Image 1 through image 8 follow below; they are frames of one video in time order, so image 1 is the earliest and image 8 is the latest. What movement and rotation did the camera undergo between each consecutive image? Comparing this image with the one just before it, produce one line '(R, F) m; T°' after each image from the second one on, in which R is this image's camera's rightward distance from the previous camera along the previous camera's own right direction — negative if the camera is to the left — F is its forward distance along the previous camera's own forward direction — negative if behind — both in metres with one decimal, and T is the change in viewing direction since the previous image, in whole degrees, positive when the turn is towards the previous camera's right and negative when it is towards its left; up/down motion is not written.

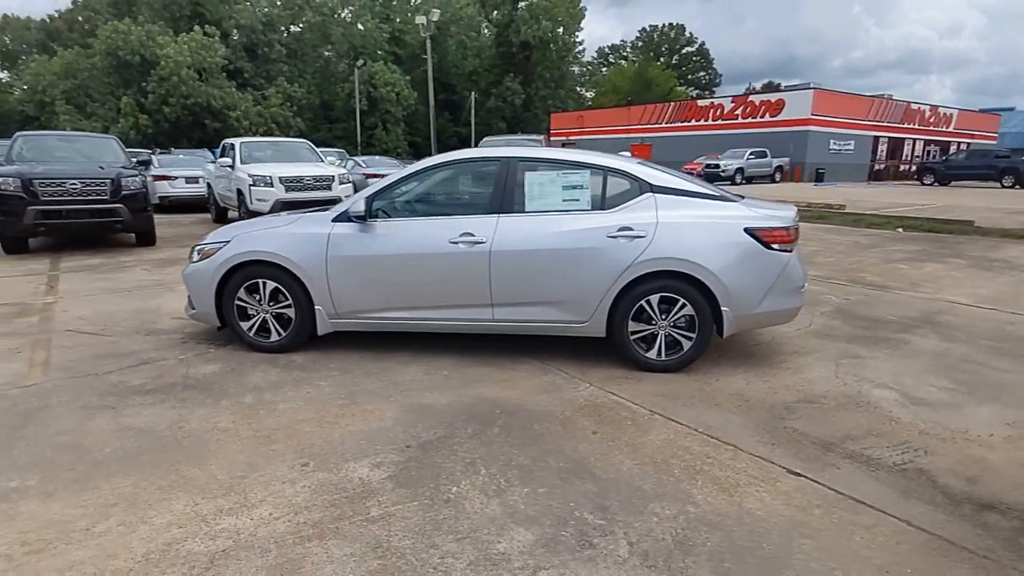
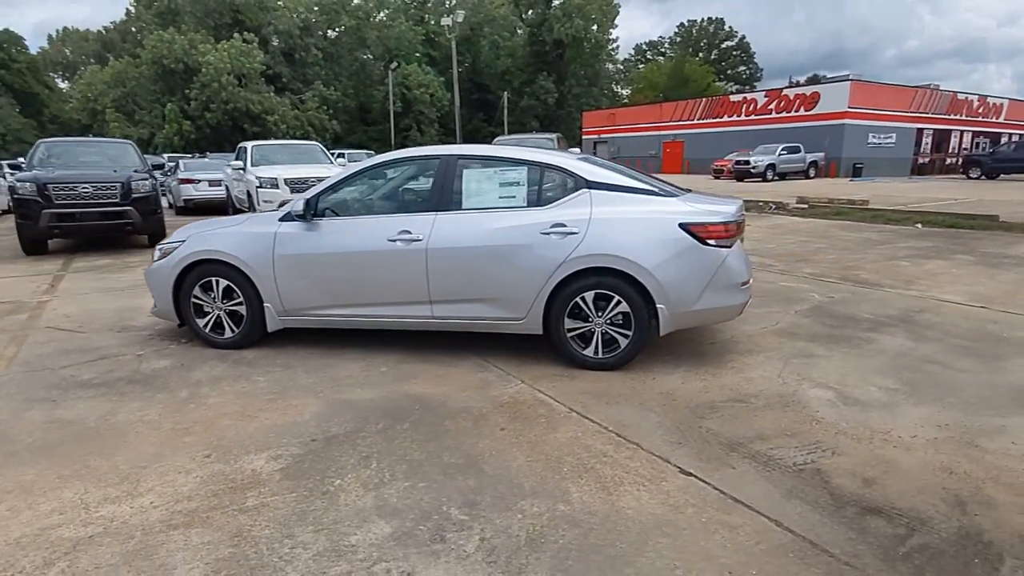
(+0.8, 0.0) m; -4°
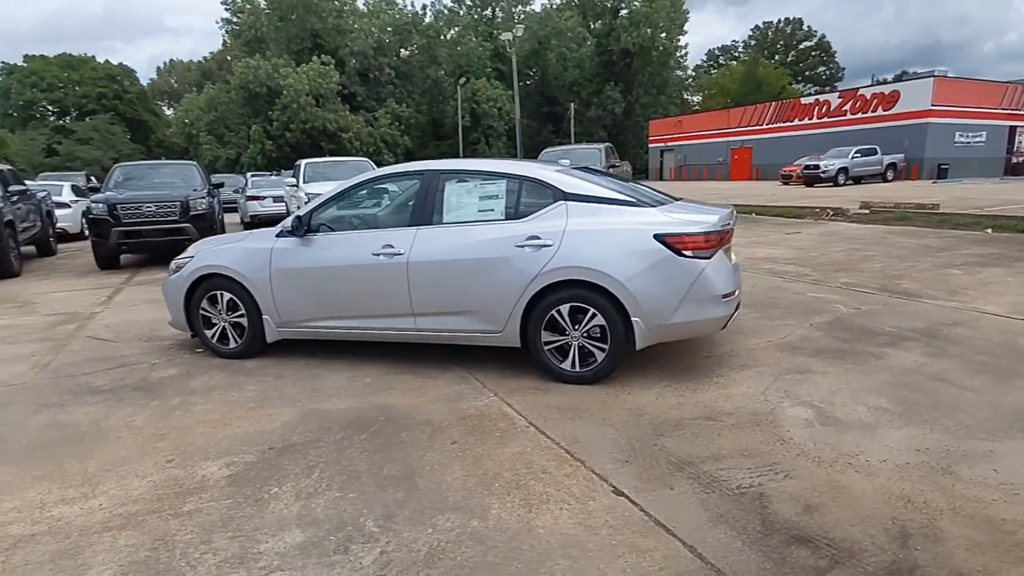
(+0.7, +0.1) m; -7°
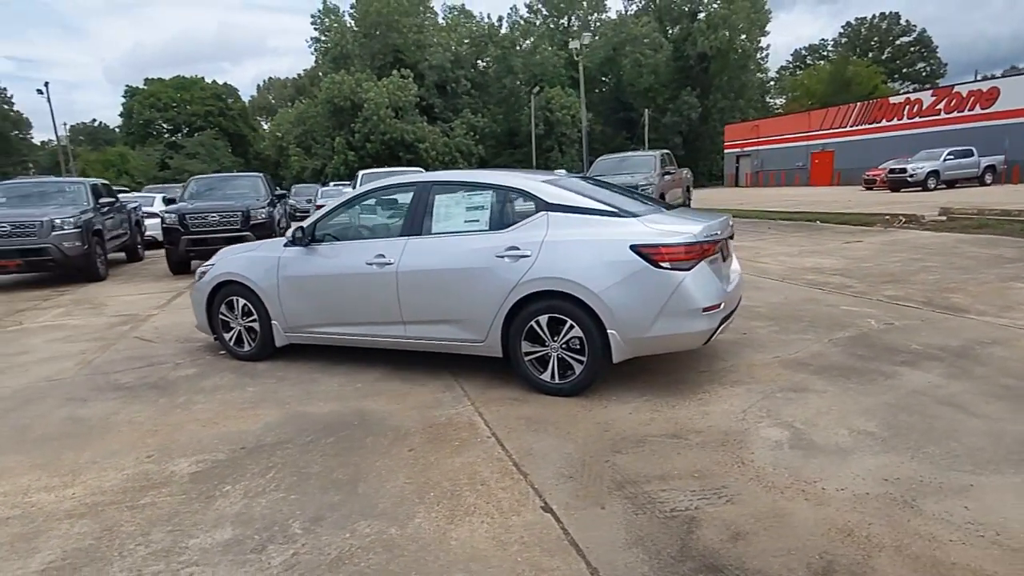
(+0.7, 0.0) m; -7°
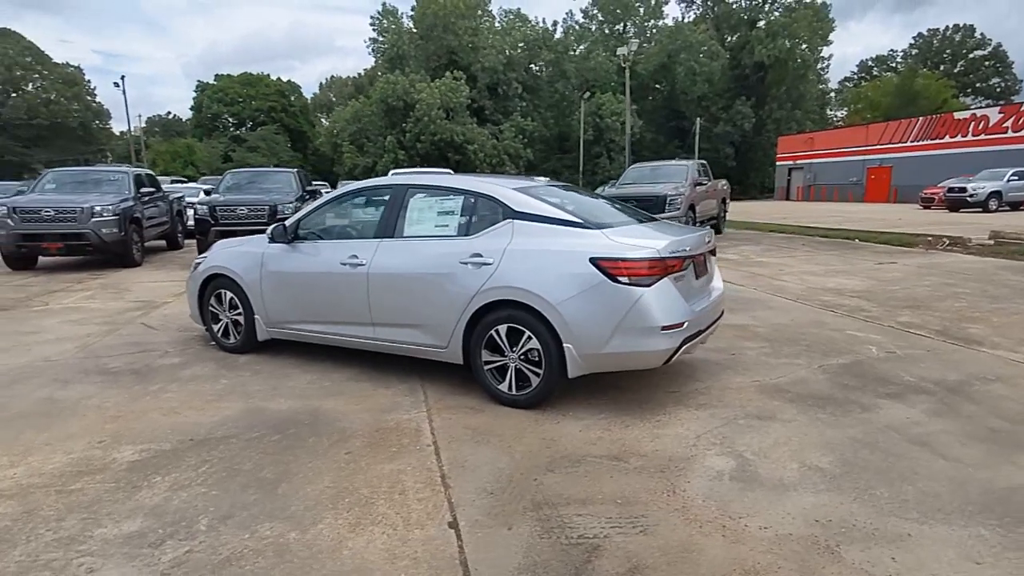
(+0.6, +0.1) m; -4°
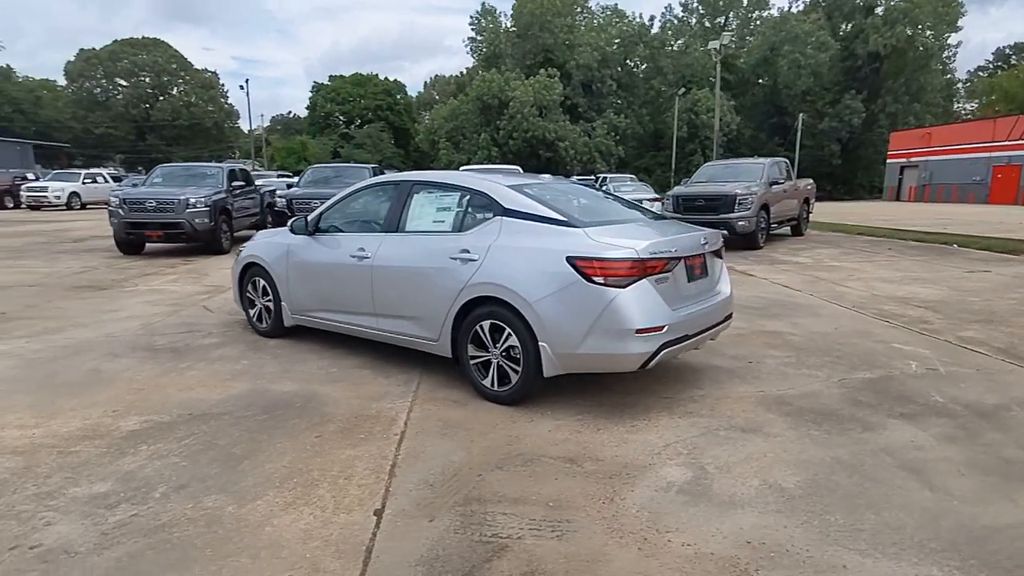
(+0.8, +0.1) m; -9°
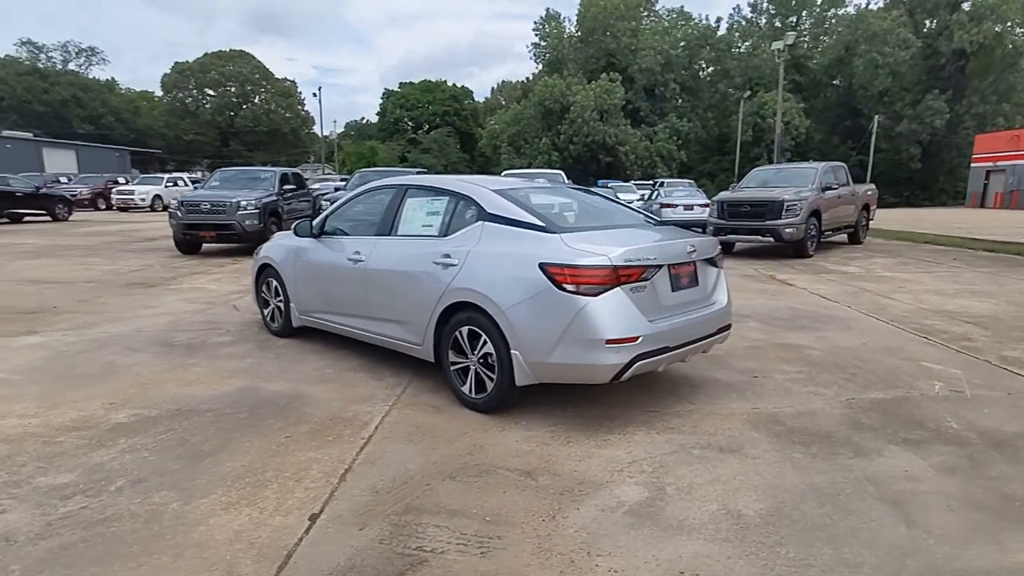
(+0.6, +0.1) m; -6°
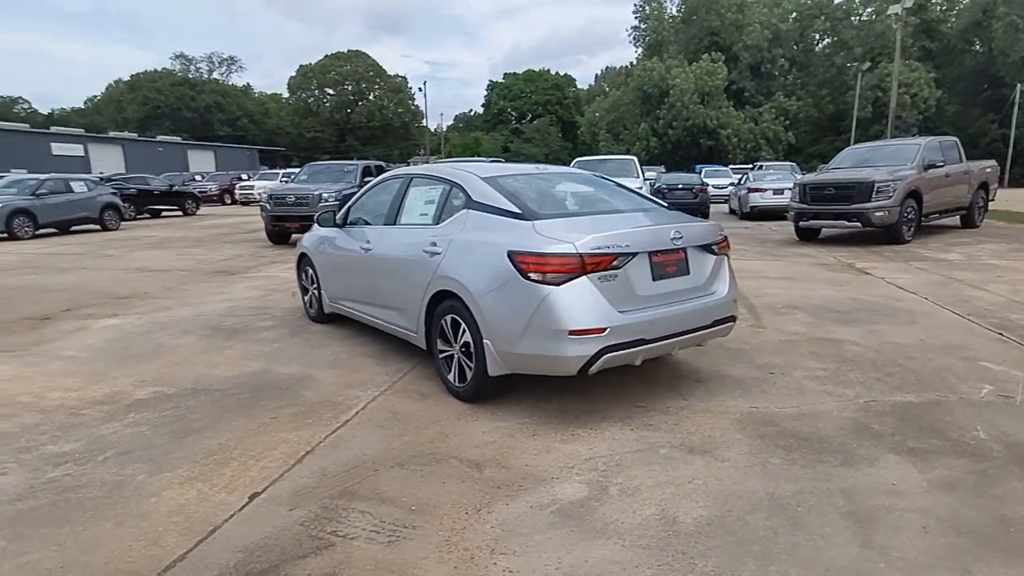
(+0.8, +0.1) m; -9°
